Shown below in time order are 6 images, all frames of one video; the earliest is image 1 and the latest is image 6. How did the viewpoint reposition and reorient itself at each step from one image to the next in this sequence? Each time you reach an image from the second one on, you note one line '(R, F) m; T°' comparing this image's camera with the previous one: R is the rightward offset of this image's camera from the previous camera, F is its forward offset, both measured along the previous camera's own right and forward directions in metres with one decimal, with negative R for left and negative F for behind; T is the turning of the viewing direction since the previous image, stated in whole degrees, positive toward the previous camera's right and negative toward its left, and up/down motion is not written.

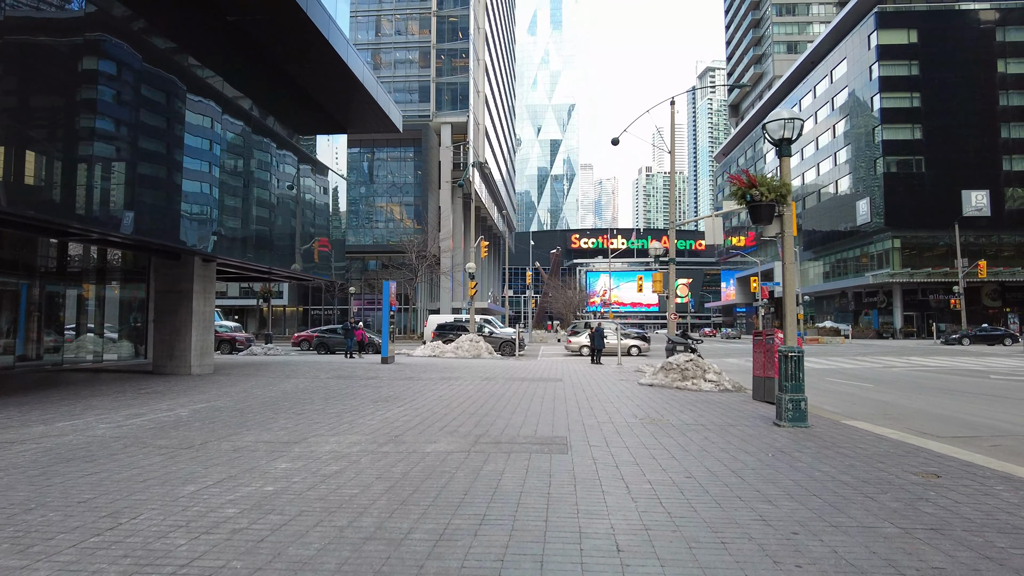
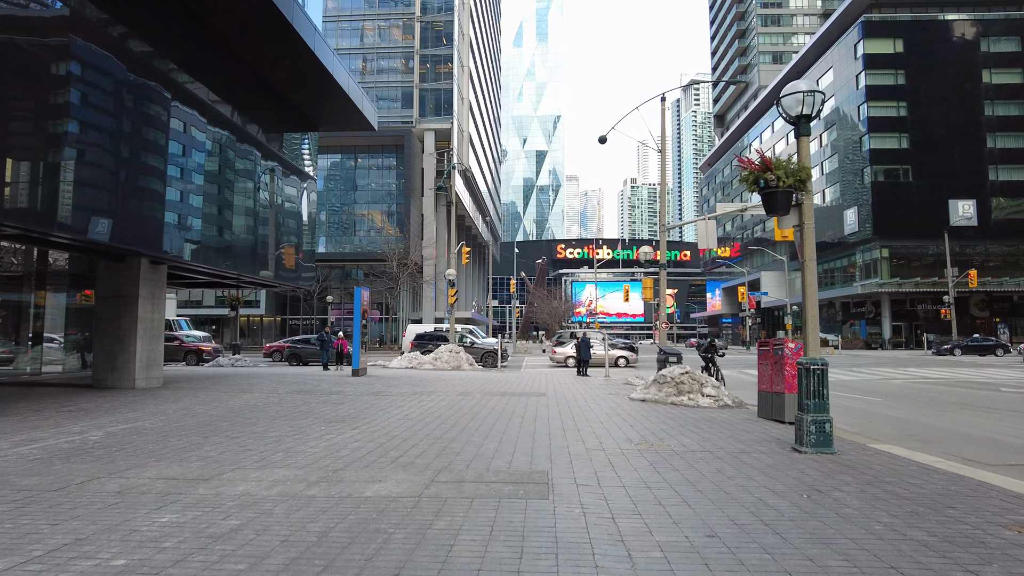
(+0.1, +1.3) m; +1°
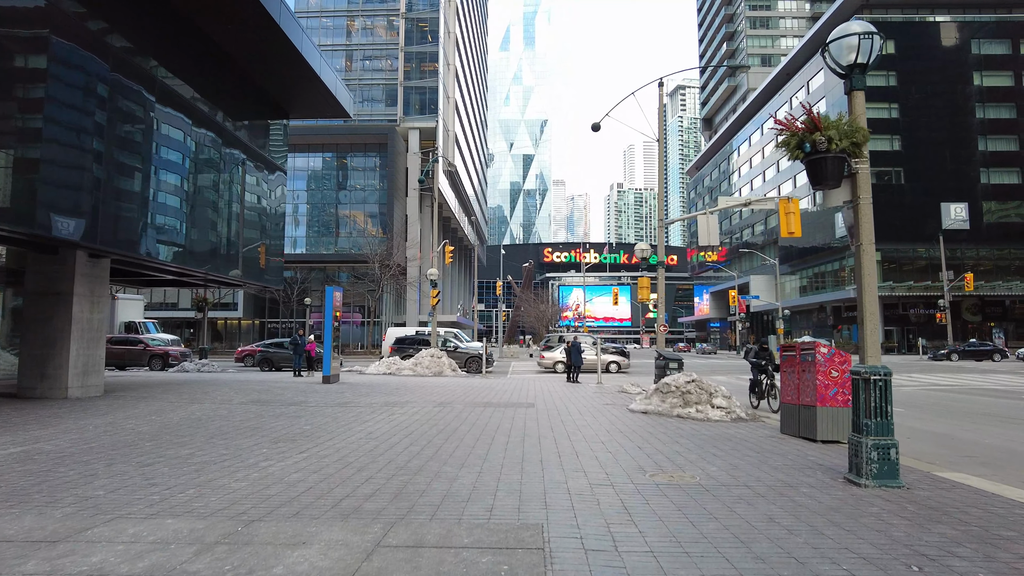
(0.0, +1.5) m; +1°
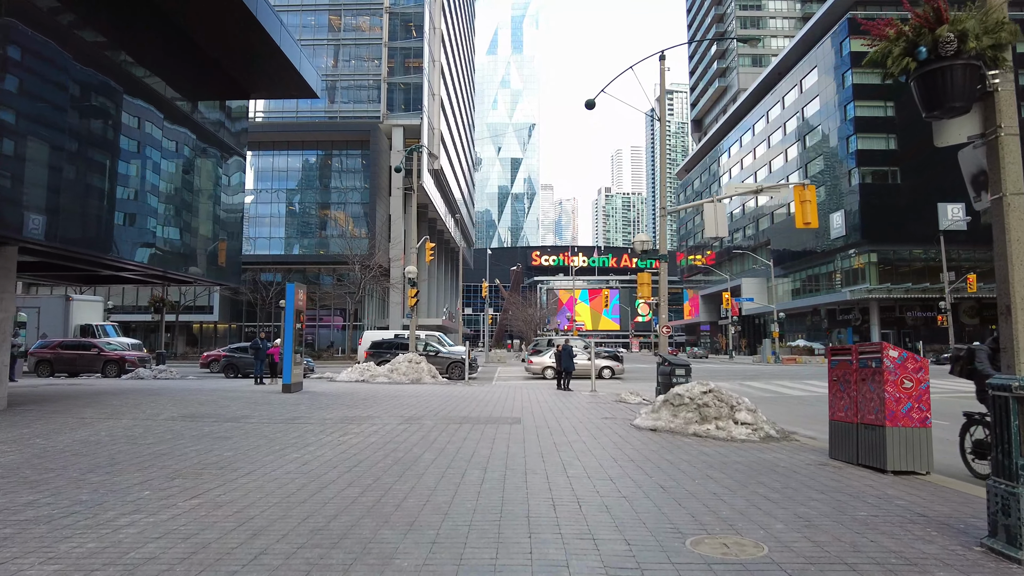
(+0.1, +1.9) m; +1°
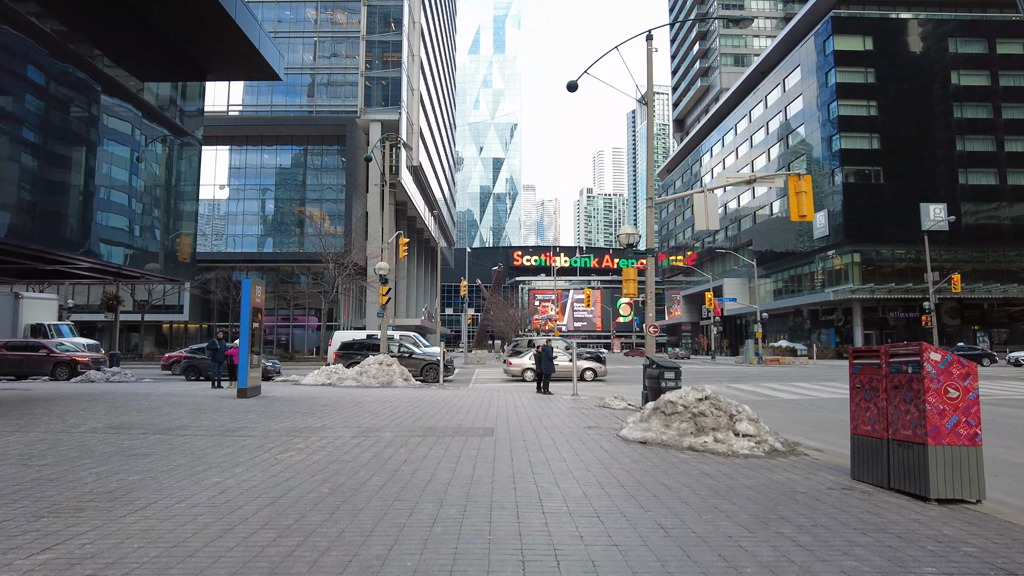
(+0.1, +1.2) m; +2°
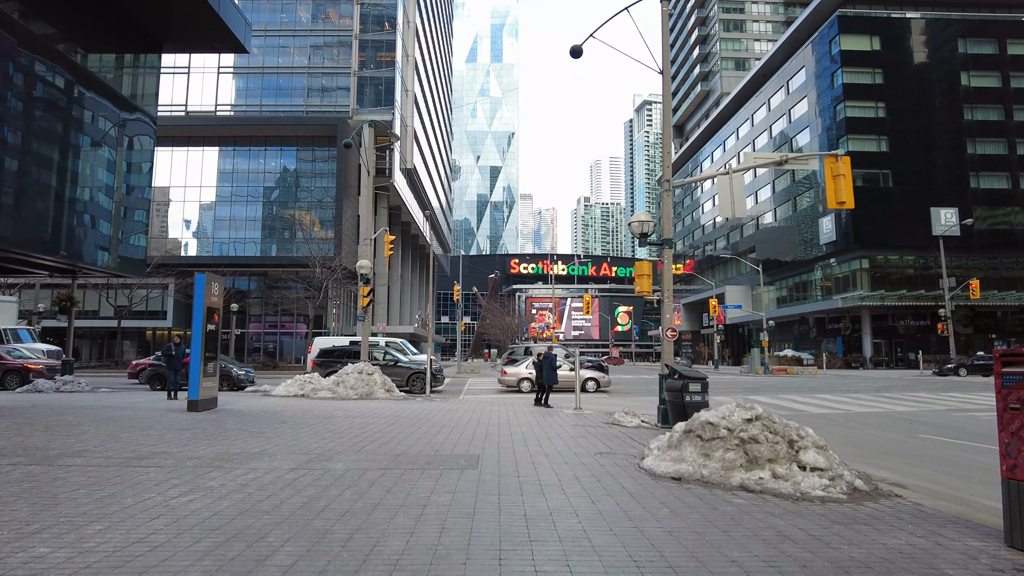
(+0.1, +2.0) m; 0°
